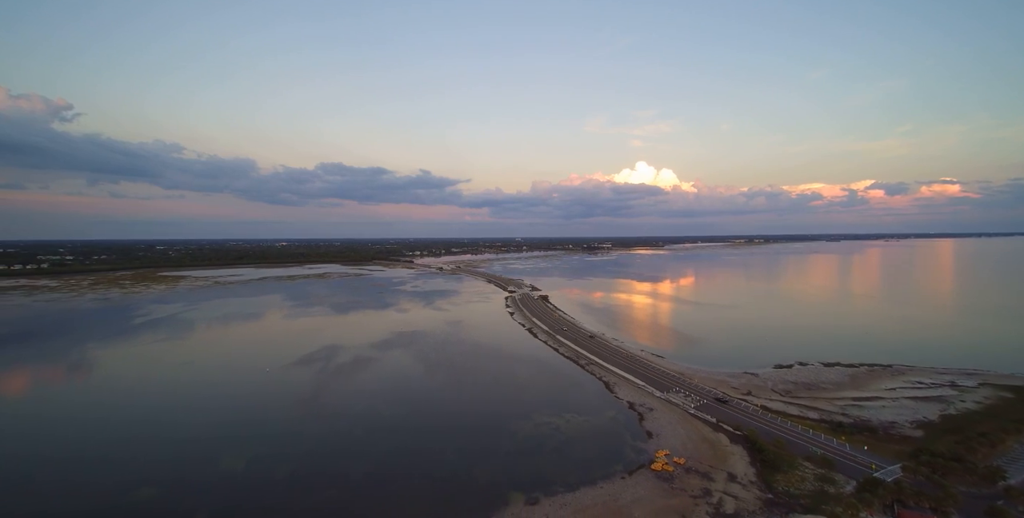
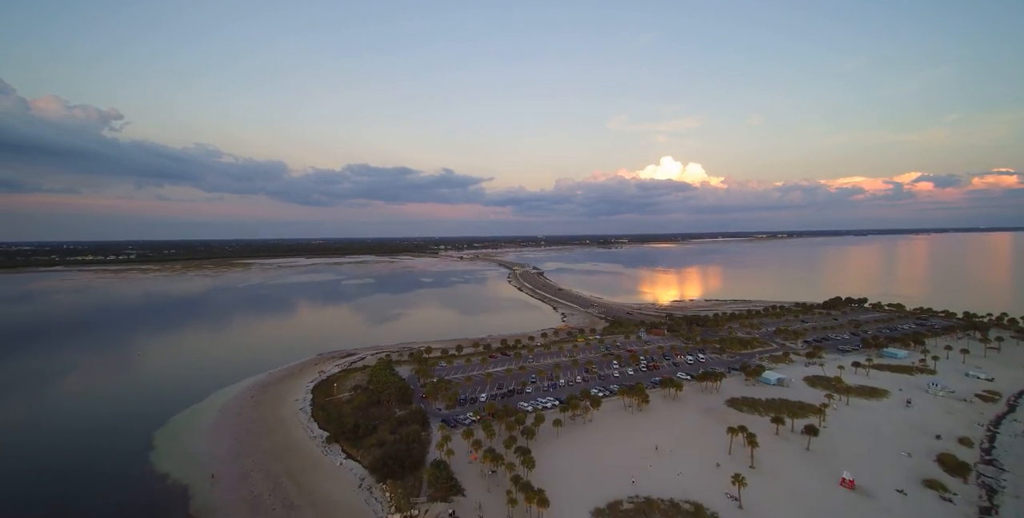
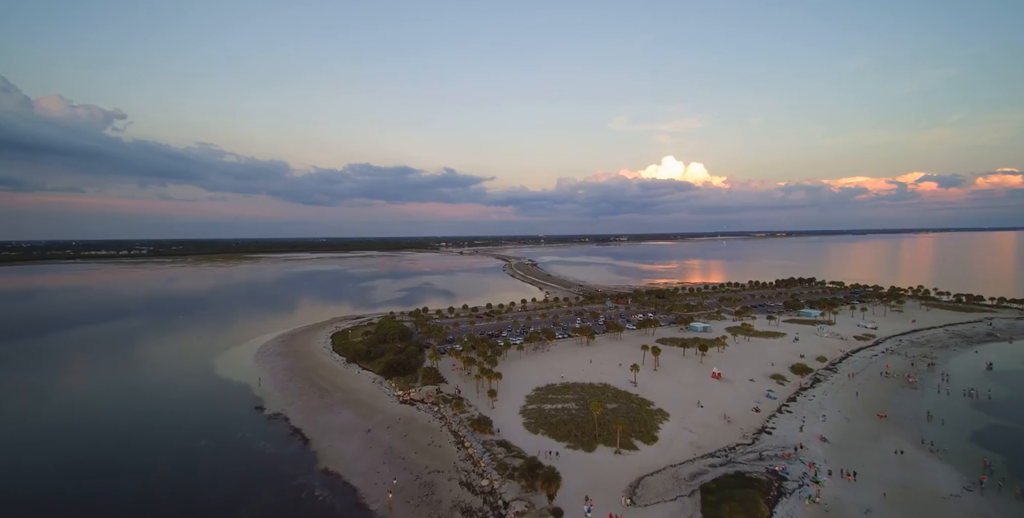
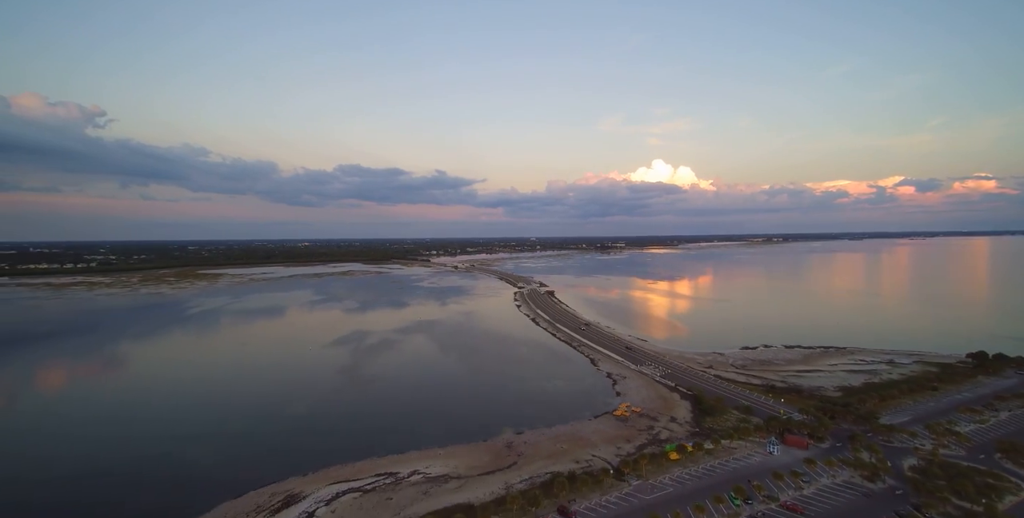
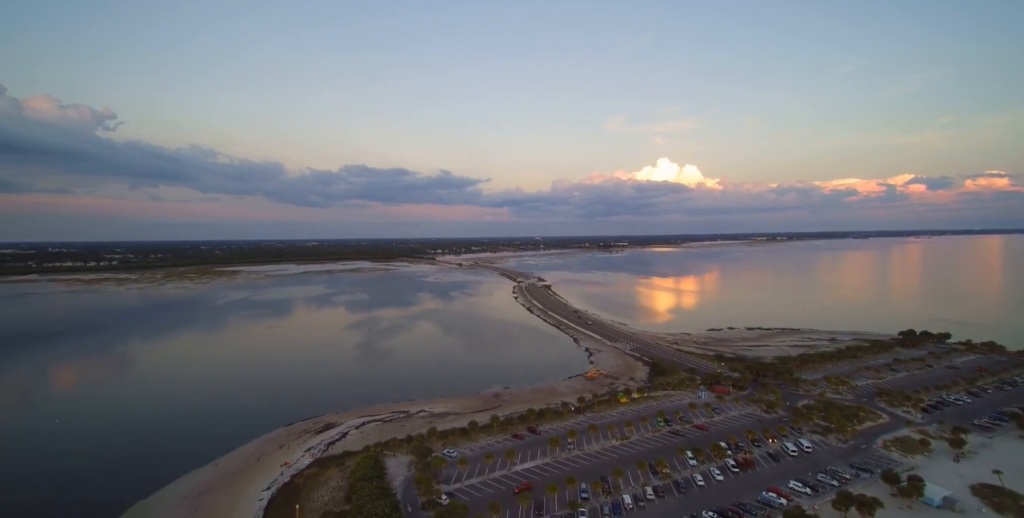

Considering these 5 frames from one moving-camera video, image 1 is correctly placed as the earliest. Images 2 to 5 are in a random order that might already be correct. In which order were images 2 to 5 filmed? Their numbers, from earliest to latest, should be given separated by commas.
4, 5, 2, 3
